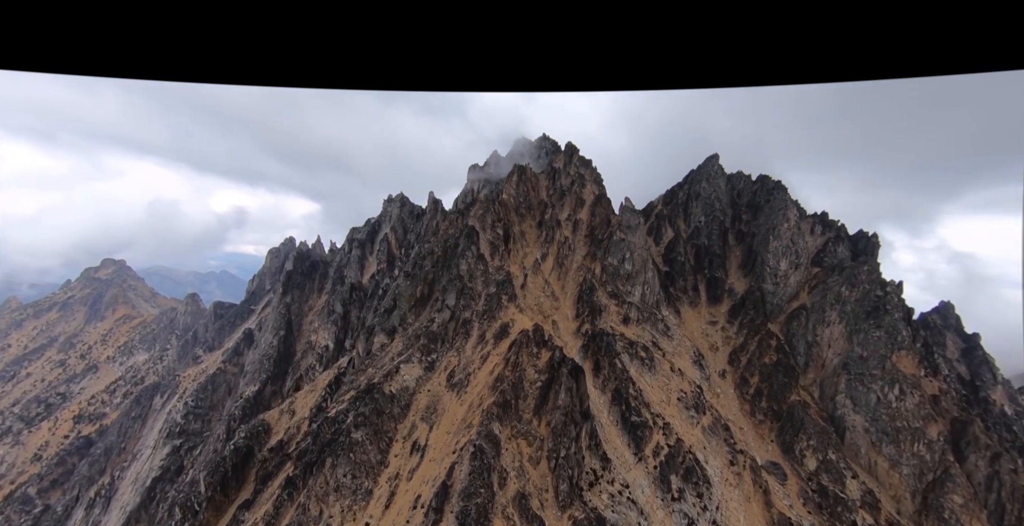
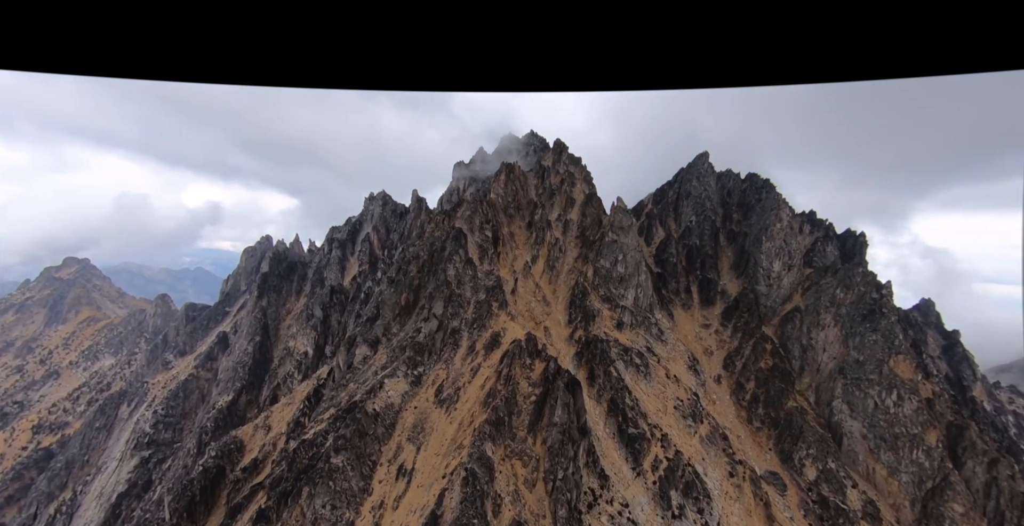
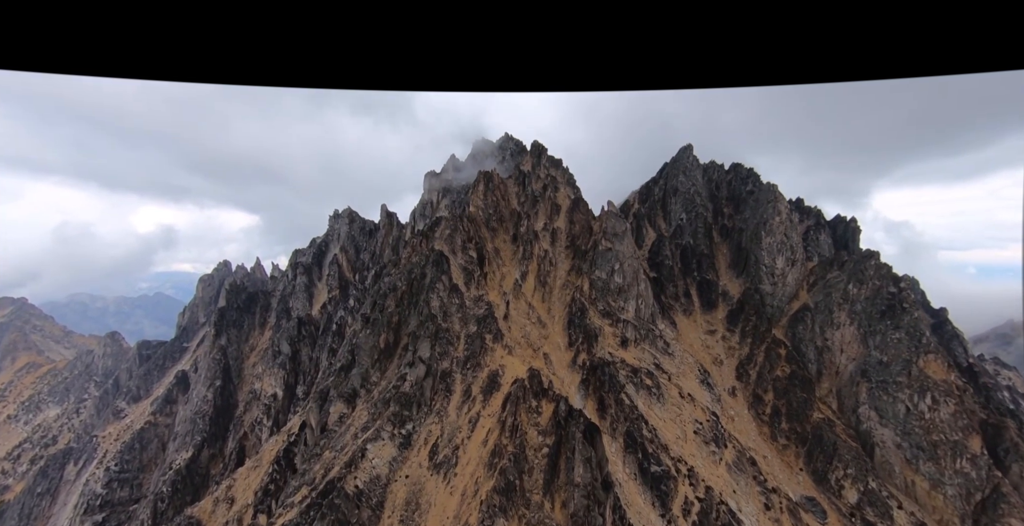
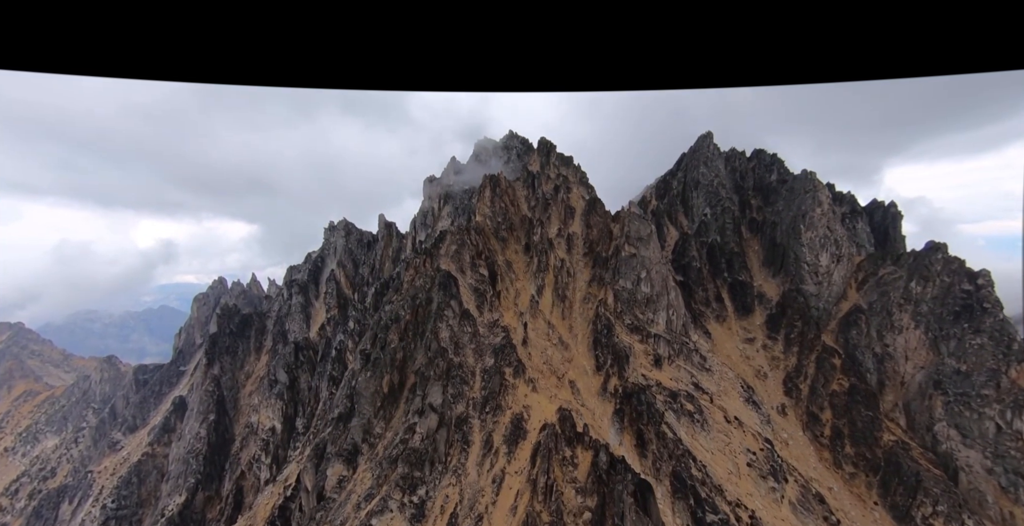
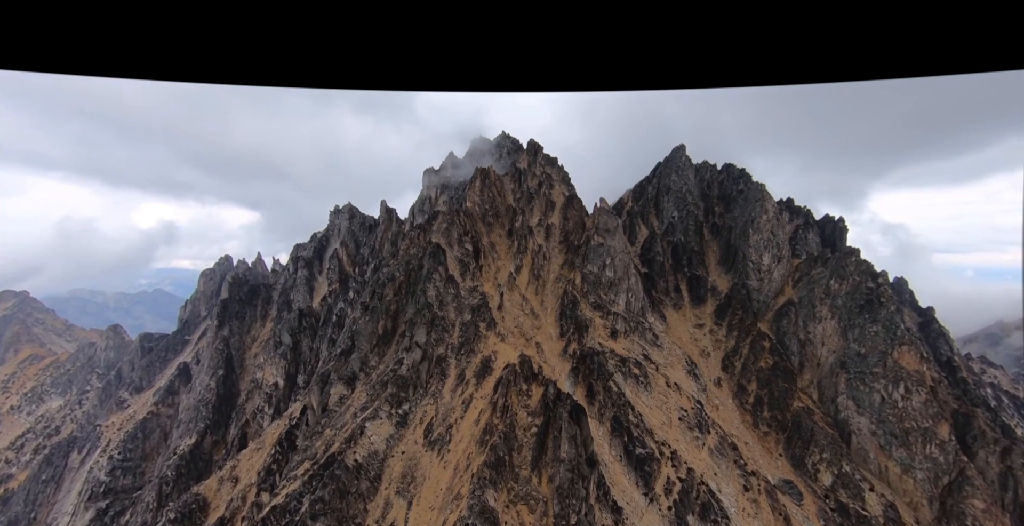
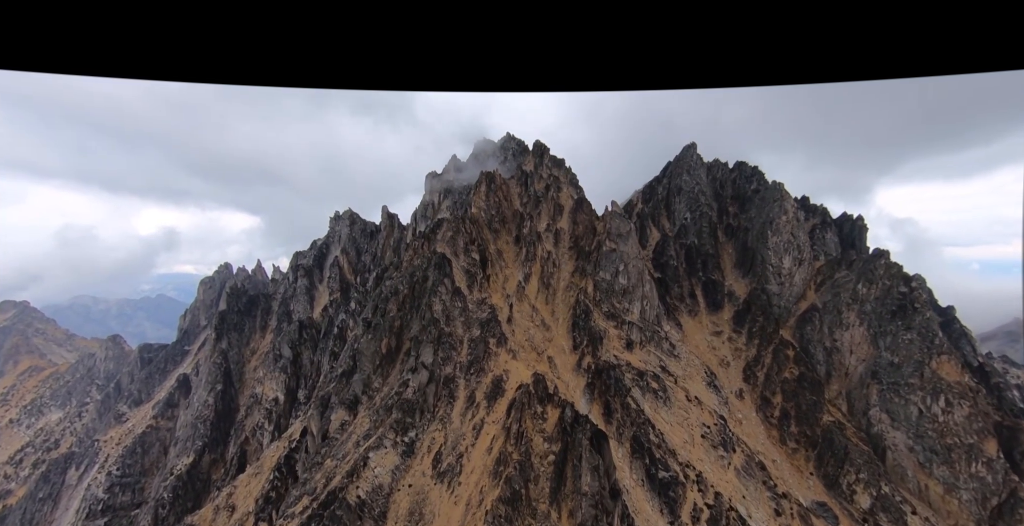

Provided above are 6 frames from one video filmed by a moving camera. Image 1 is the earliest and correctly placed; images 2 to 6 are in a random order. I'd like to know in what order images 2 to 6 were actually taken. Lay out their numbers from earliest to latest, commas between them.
2, 5, 3, 6, 4
